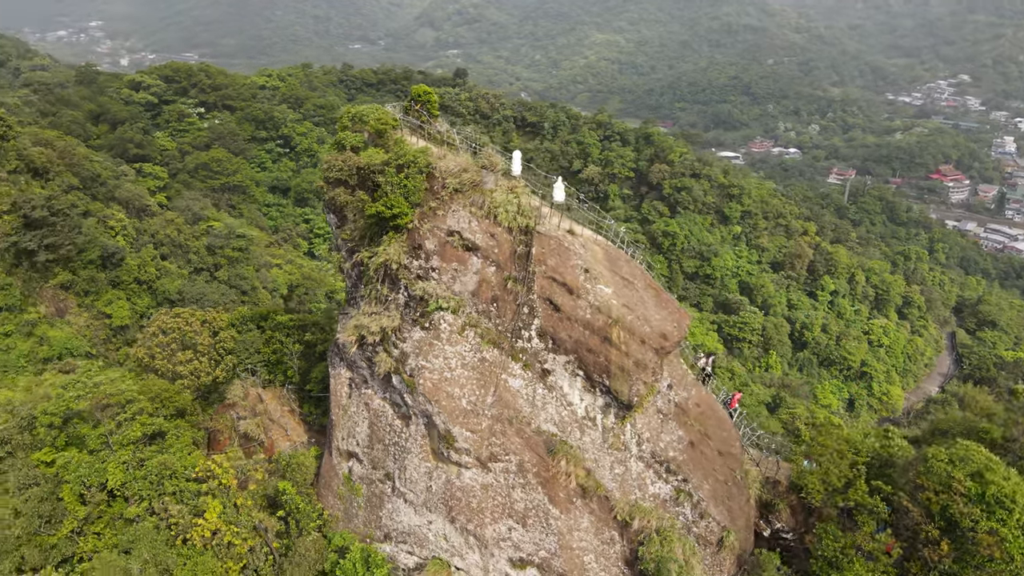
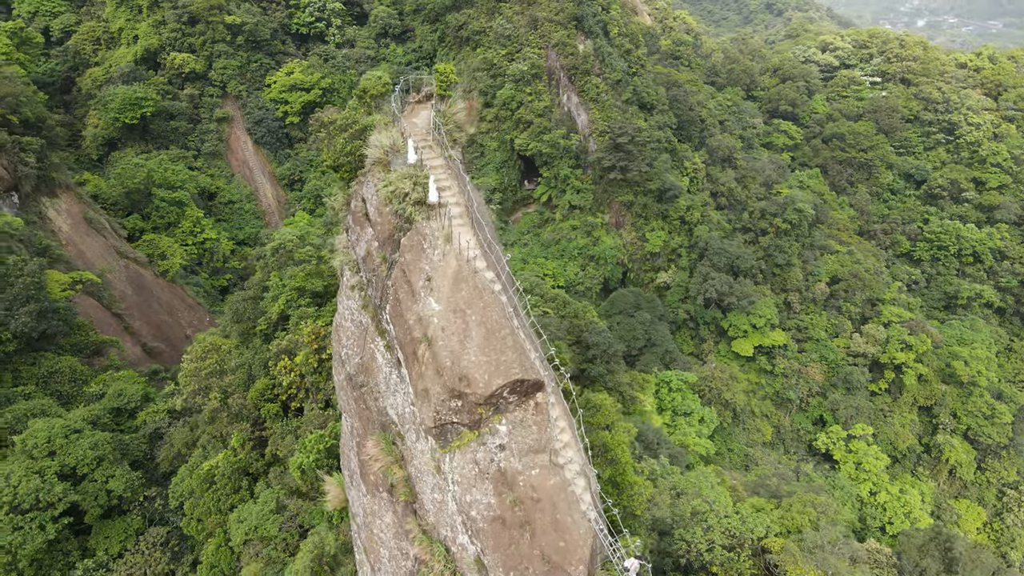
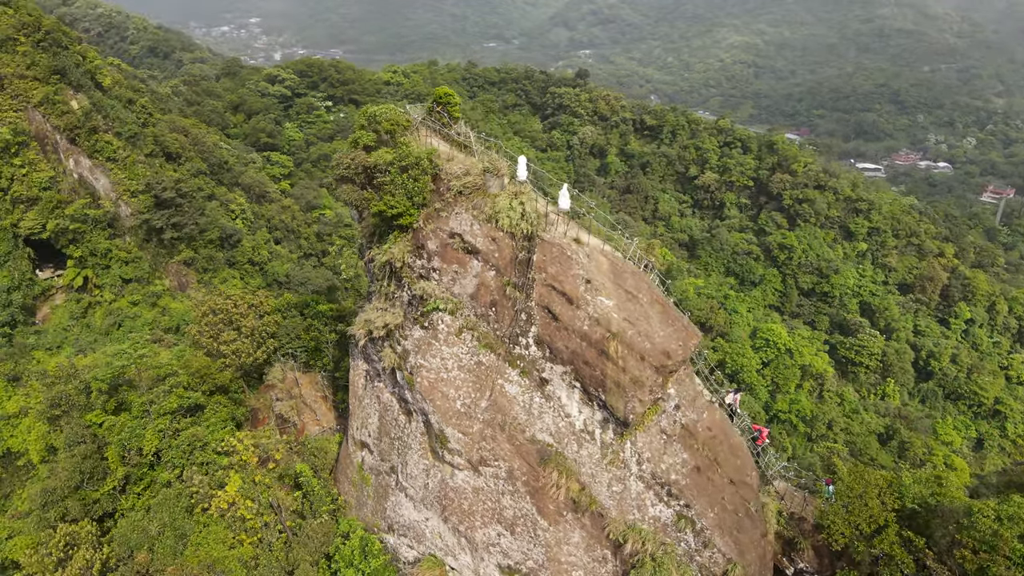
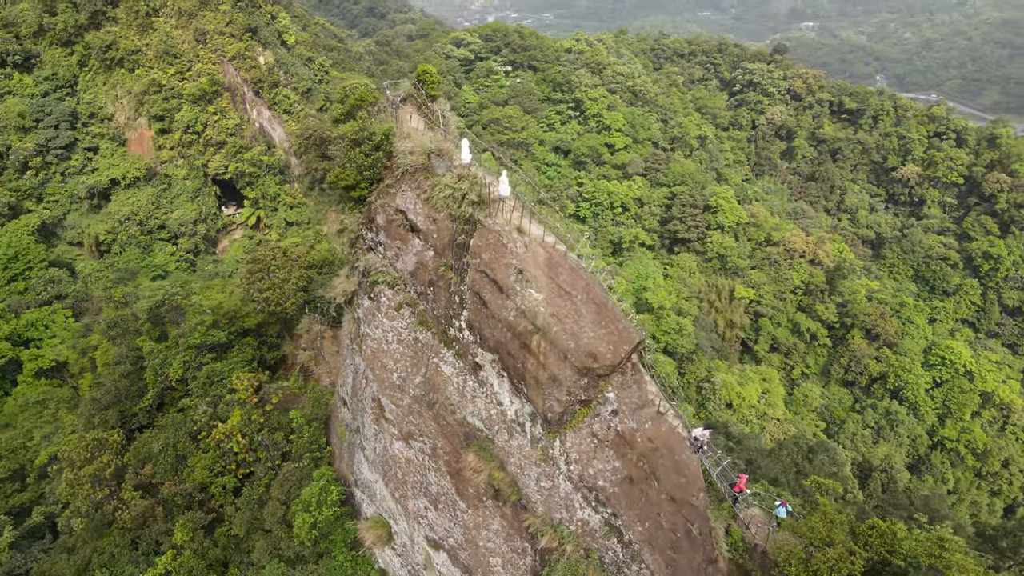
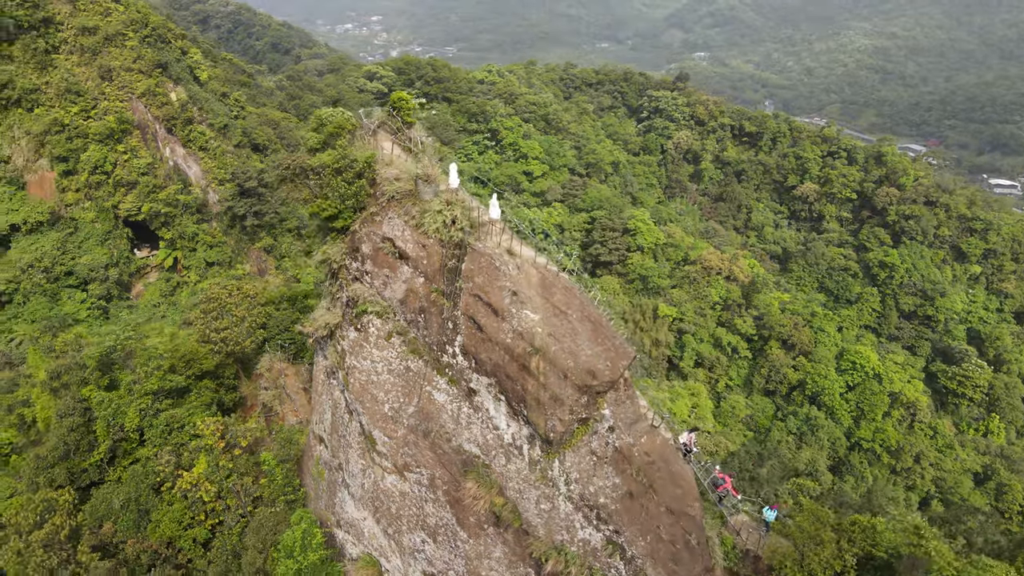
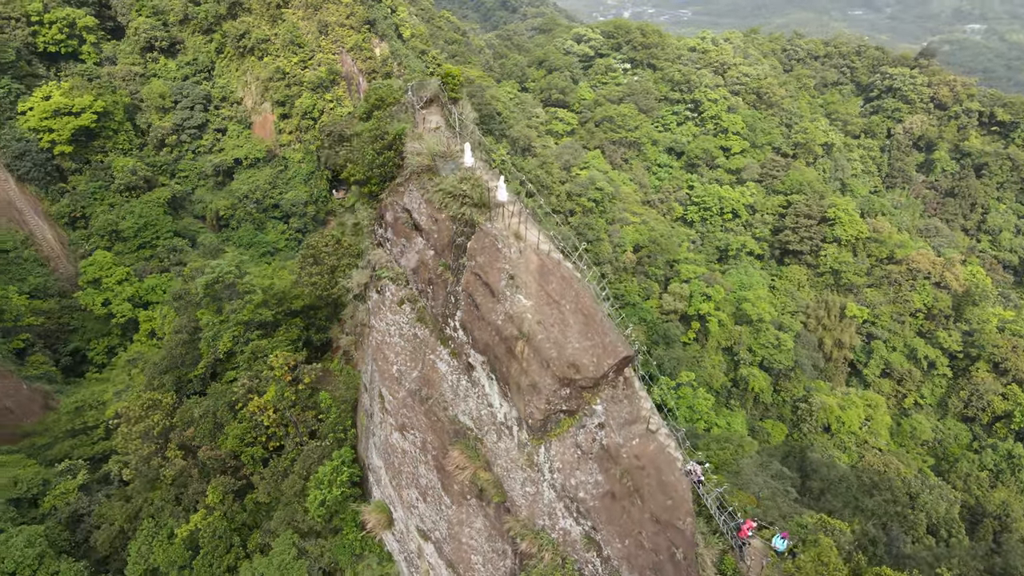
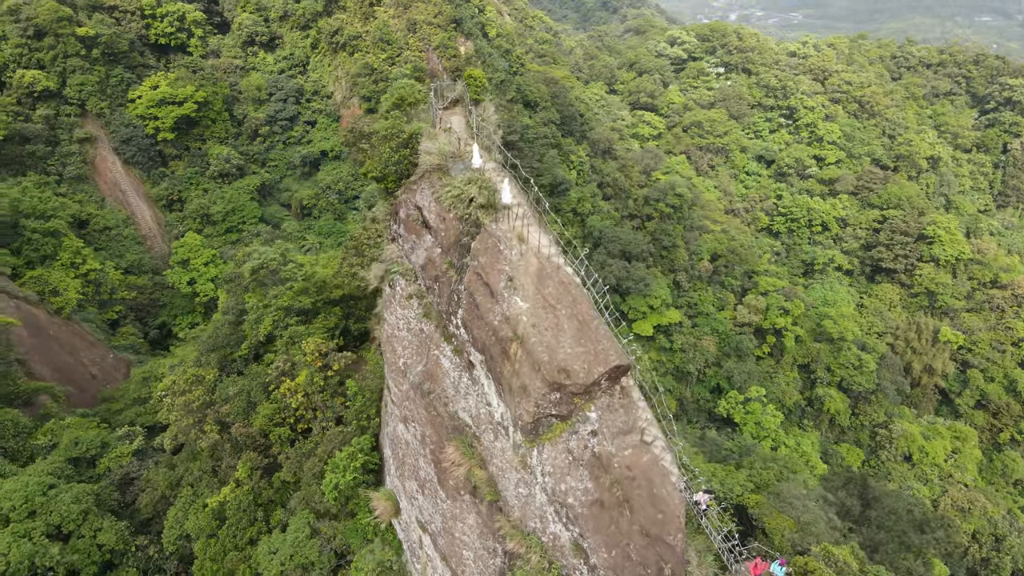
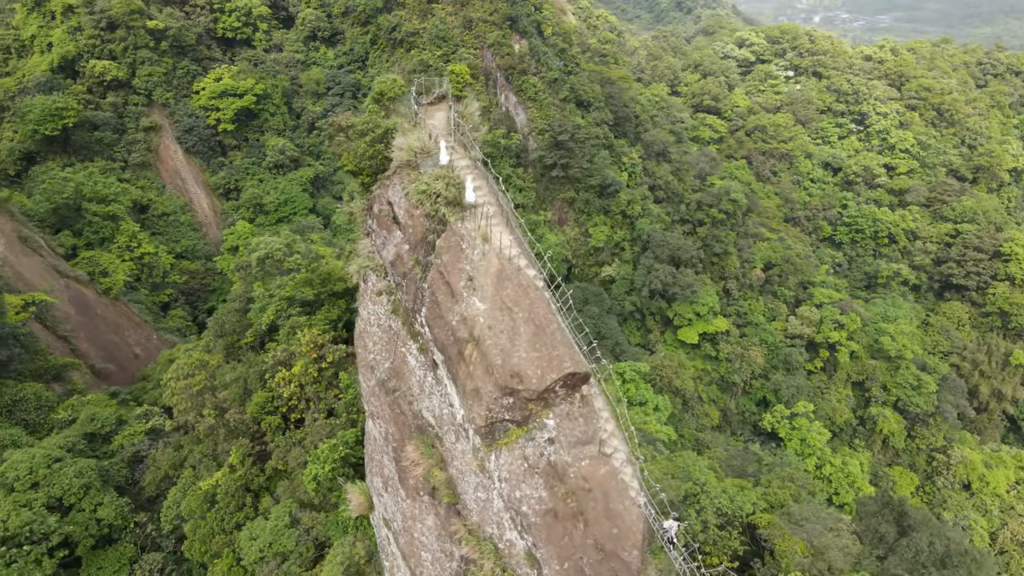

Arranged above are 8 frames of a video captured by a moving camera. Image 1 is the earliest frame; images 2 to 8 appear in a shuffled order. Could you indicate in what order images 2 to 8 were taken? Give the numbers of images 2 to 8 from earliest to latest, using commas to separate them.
3, 5, 4, 6, 7, 8, 2
